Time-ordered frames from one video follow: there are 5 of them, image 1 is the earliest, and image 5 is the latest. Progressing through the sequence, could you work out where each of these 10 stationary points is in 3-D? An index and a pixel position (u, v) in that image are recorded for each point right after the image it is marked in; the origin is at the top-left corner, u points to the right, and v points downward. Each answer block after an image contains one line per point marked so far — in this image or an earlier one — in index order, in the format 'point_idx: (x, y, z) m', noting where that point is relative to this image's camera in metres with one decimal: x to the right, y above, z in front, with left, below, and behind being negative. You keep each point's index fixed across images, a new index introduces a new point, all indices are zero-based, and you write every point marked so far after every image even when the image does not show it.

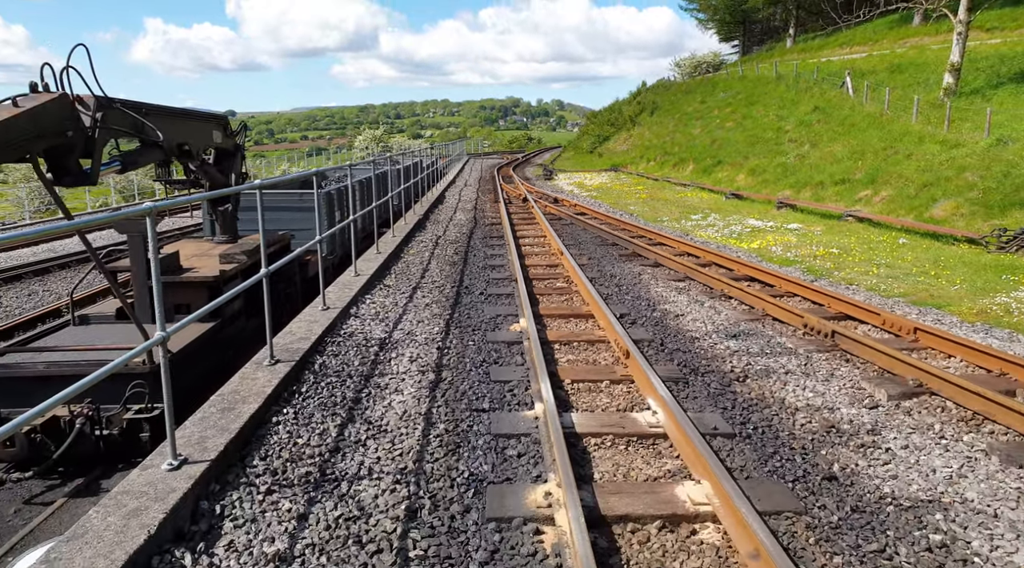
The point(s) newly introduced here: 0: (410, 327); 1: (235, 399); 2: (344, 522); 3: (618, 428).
0: (-0.9, -0.4, +6.7) m
1: (-1.7, -0.7, +4.5) m
2: (-0.8, -1.1, +3.3) m
3: (+0.6, -0.9, +4.4) m
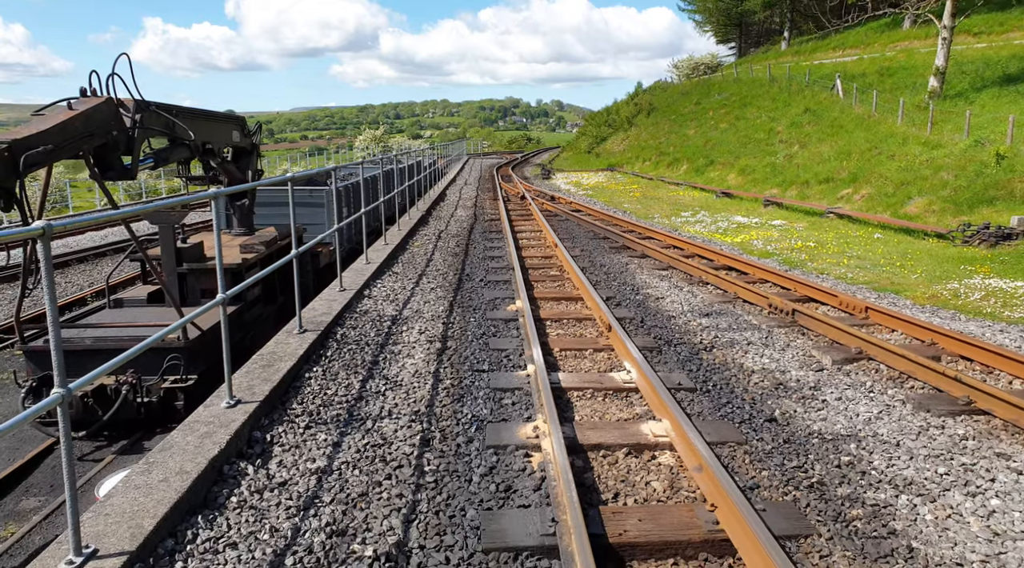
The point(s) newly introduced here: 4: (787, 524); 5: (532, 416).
0: (-1.0, -0.2, +7.5) m
1: (-1.7, -0.5, +5.3) m
2: (-0.8, -0.9, +4.1) m
3: (+0.6, -0.7, +5.2) m
4: (+1.2, -1.1, +3.3) m
5: (+0.1, -0.8, +4.6) m
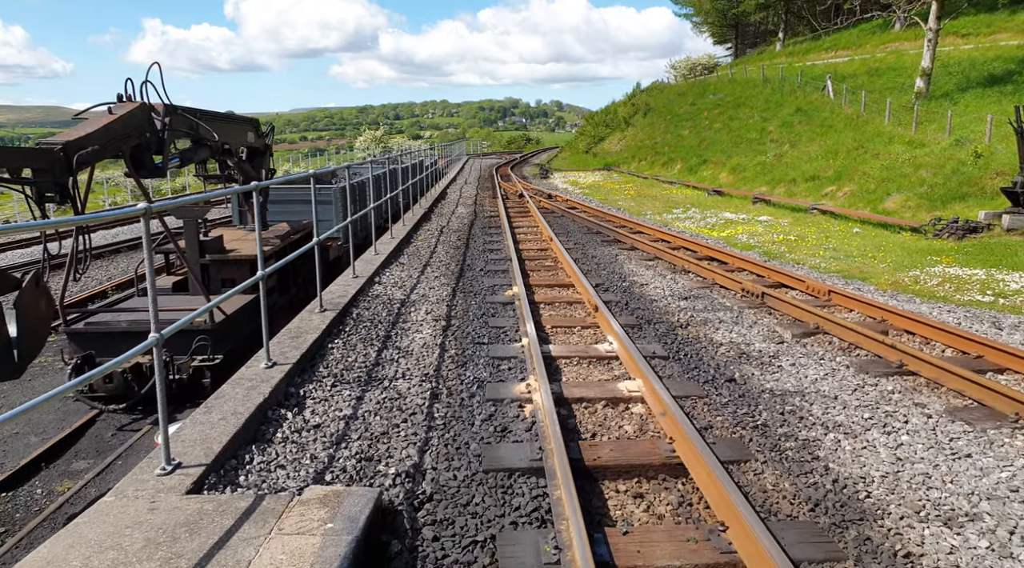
0: (-1.0, -0.1, +8.3) m
1: (-1.7, -0.4, +6.0) m
2: (-0.8, -0.8, +4.9) m
3: (+0.6, -0.5, +6.0) m
4: (+1.2, -0.9, +4.0) m
5: (+0.1, -0.7, +5.4) m
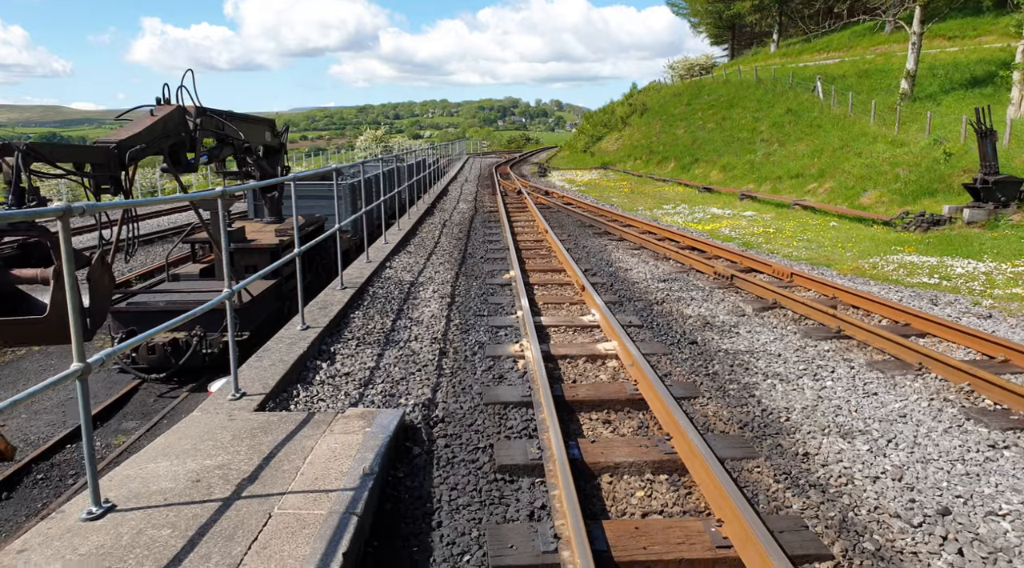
0: (-1.0, +0.1, +9.2) m
1: (-1.8, -0.2, +7.0) m
2: (-0.8, -0.6, +5.9) m
3: (+0.5, -0.4, +6.9) m
4: (+1.2, -0.7, +5.0) m
5: (+0.1, -0.5, +6.3) m
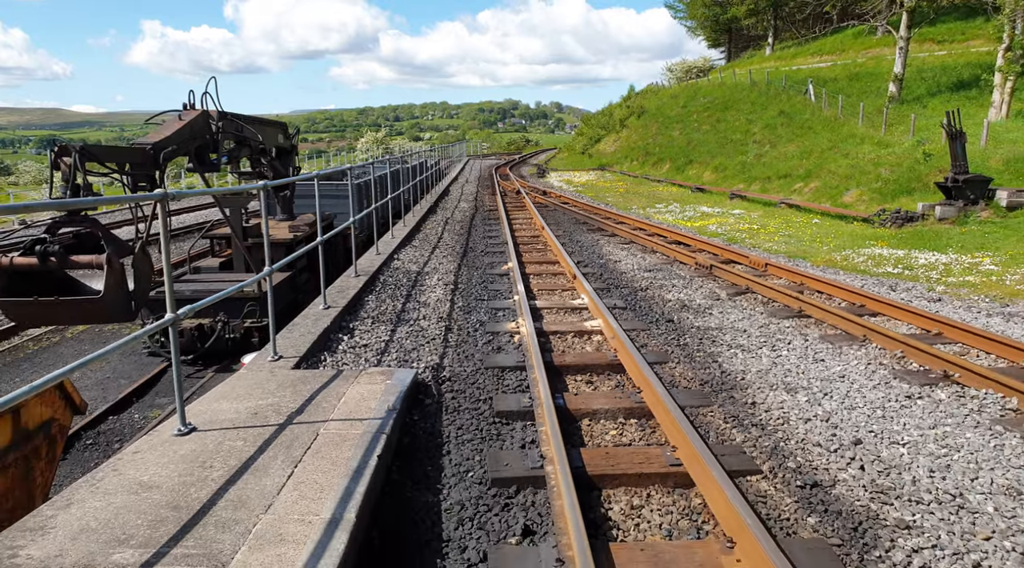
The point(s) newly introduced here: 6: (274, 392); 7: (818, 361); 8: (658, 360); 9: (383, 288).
0: (-1.0, +0.2, +10.0) m
1: (-1.8, 0.0, +7.8) m
2: (-0.9, -0.4, +6.7) m
3: (+0.5, -0.2, +7.7) m
4: (+1.1, -0.6, +5.8) m
5: (0.0, -0.3, +7.1) m
6: (-1.4, -0.6, +4.4) m
7: (+2.4, -0.6, +5.8) m
8: (+1.1, -0.6, +5.8) m
9: (-1.5, -0.1, +8.3) m
